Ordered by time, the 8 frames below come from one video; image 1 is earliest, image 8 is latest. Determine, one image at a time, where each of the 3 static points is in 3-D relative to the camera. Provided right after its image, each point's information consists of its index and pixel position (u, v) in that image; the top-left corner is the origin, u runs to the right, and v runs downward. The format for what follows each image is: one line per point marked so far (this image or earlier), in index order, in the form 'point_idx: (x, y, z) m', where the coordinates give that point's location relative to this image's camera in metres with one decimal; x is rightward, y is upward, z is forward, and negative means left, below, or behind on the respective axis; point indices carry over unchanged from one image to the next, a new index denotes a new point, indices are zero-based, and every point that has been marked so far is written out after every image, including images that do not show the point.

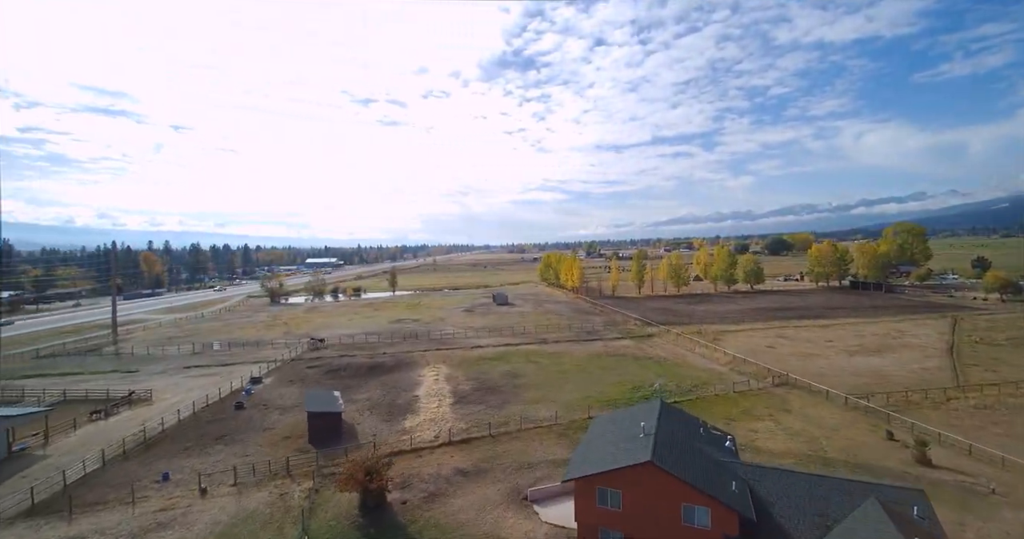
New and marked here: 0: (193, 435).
0: (-14.5, -7.6, +19.8) m
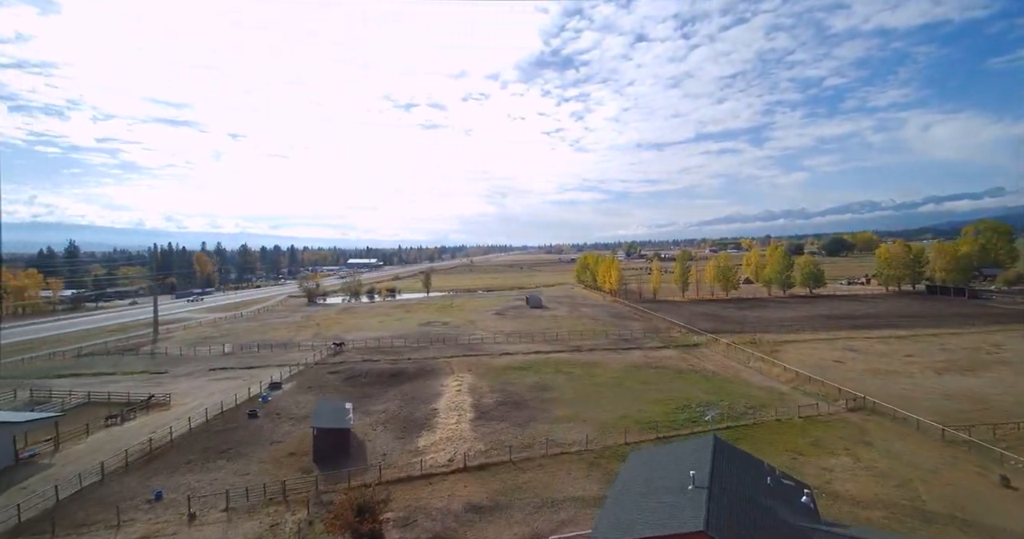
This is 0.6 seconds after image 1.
0: (-13.5, -7.6, +18.7) m
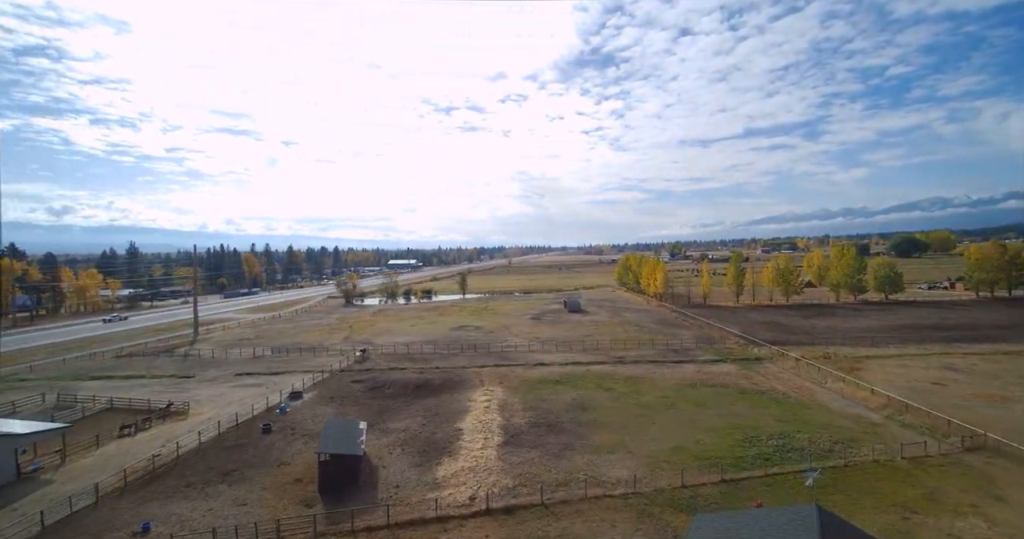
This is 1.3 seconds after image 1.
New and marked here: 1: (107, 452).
0: (-12.2, -7.8, +17.2) m
1: (-17.4, -7.8, +18.7) m
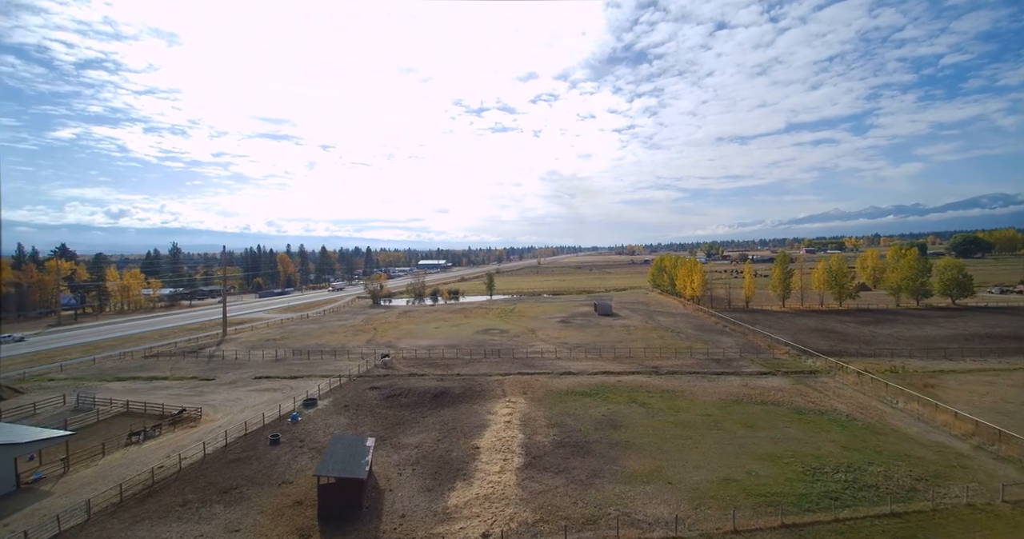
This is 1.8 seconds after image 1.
0: (-11.4, -7.9, +16.1) m
1: (-16.5, -7.9, +17.9) m
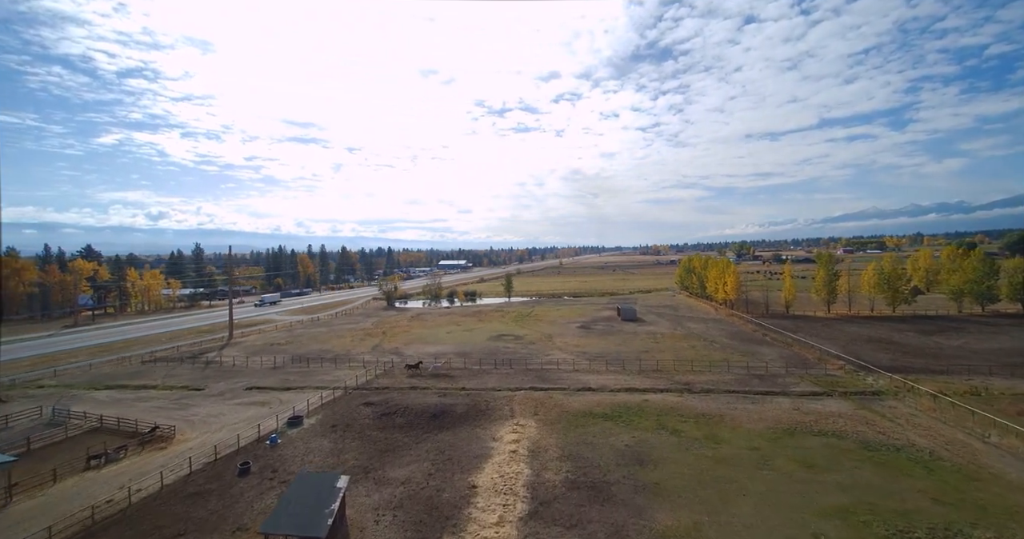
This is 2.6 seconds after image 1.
0: (-11.4, -8.0, +13.6) m
1: (-16.3, -8.0, +15.7) m
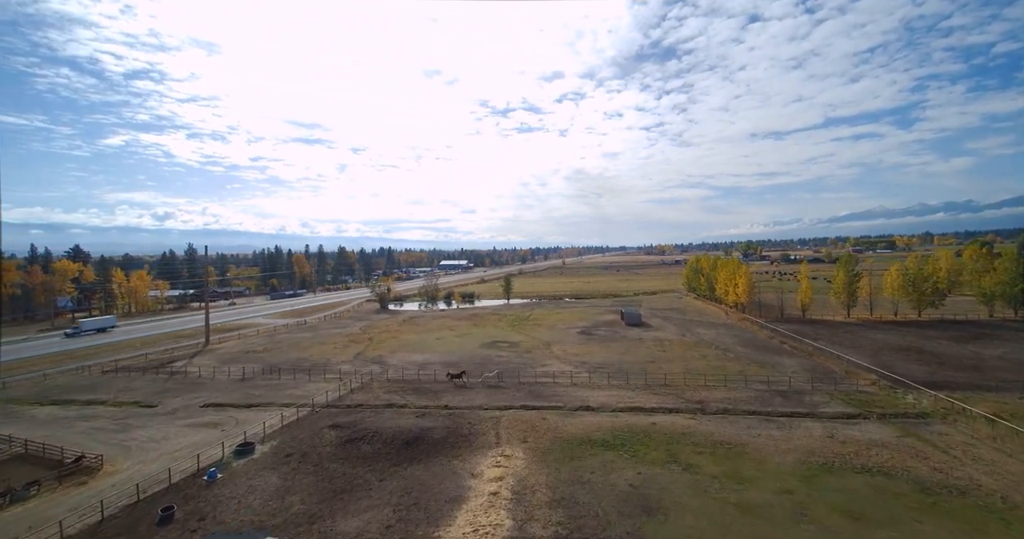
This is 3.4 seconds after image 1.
0: (-12.1, -8.1, +10.6) m
1: (-17.0, -8.1, +12.8) m
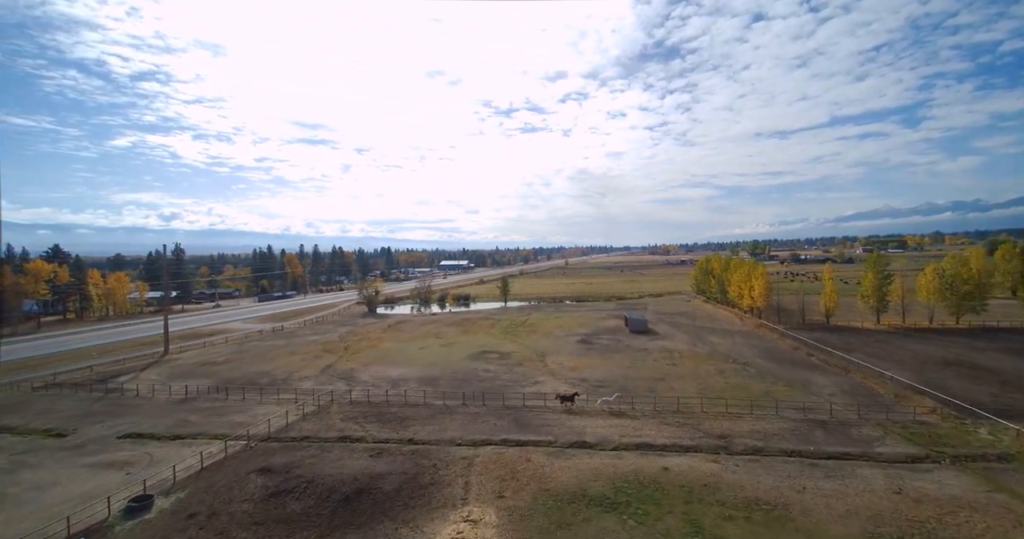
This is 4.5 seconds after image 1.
0: (-13.1, -8.3, +6.5) m
1: (-18.0, -8.3, +8.7) m
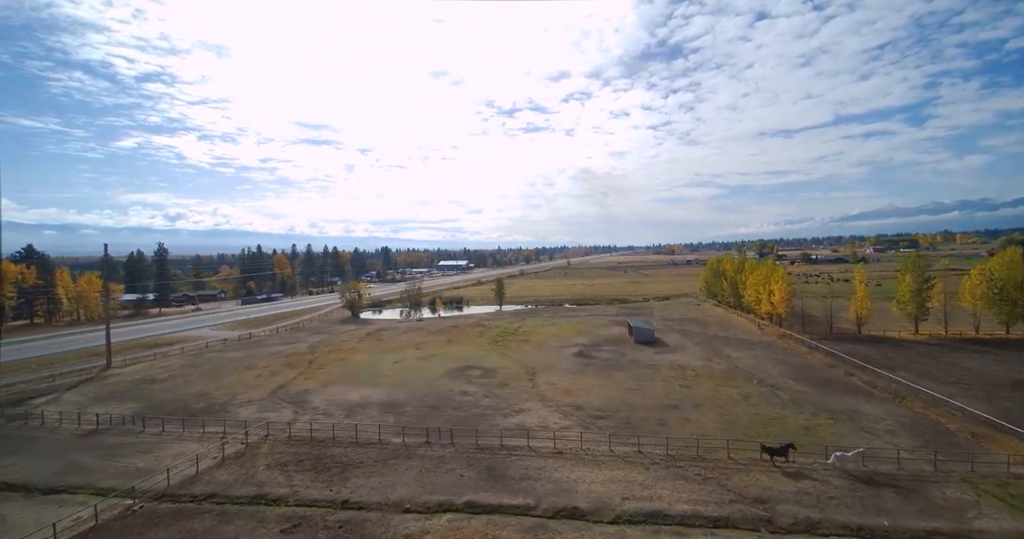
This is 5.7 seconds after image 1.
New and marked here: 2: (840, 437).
0: (-14.2, -8.5, +2.0) m
1: (-19.1, -8.5, +4.2) m
2: (+13.2, -6.6, +17.6) m
